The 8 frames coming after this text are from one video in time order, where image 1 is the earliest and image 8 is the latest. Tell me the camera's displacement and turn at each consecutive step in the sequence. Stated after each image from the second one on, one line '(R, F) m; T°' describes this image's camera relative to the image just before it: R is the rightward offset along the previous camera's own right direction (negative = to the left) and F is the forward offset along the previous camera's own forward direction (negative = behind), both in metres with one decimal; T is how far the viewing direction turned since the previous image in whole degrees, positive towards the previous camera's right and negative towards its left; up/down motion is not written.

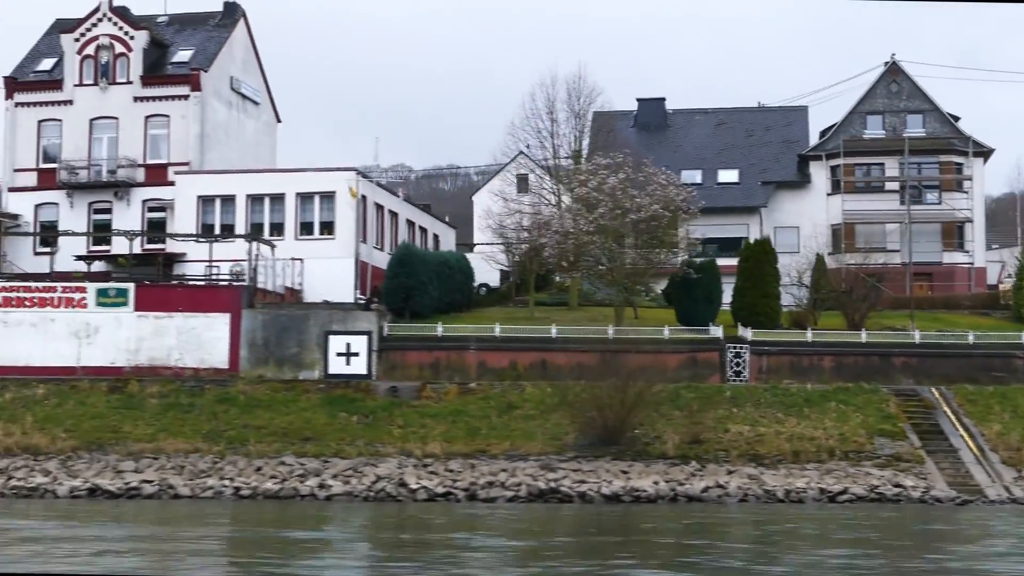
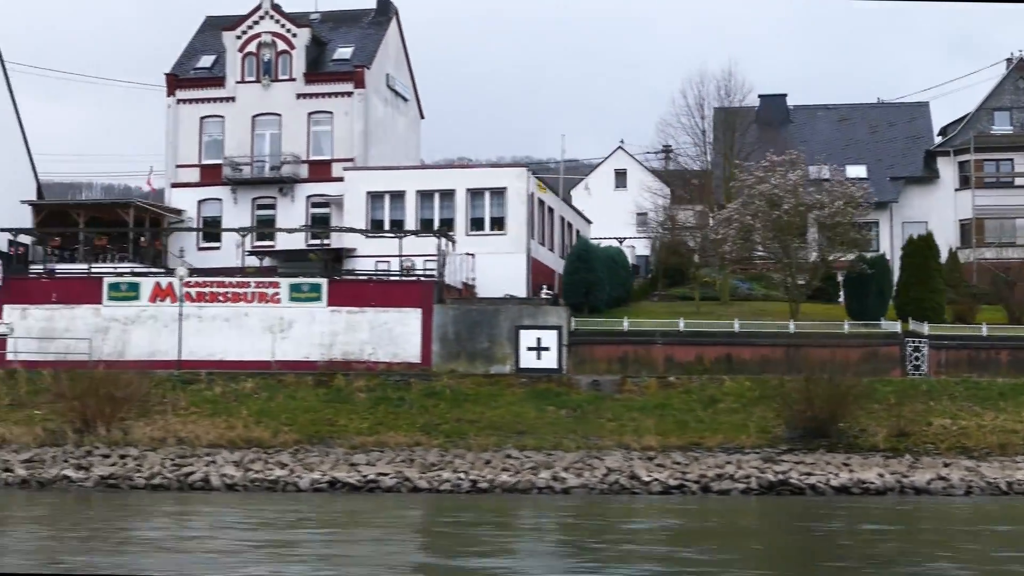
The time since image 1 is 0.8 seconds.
(-3.7, -0.5) m; +1°
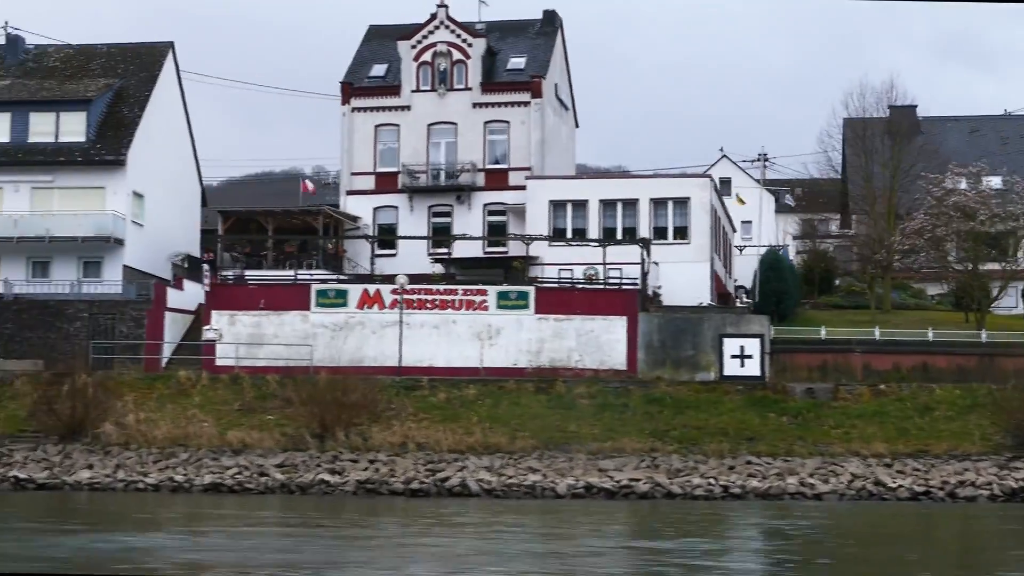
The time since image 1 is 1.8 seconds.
(-4.2, -0.5) m; +1°
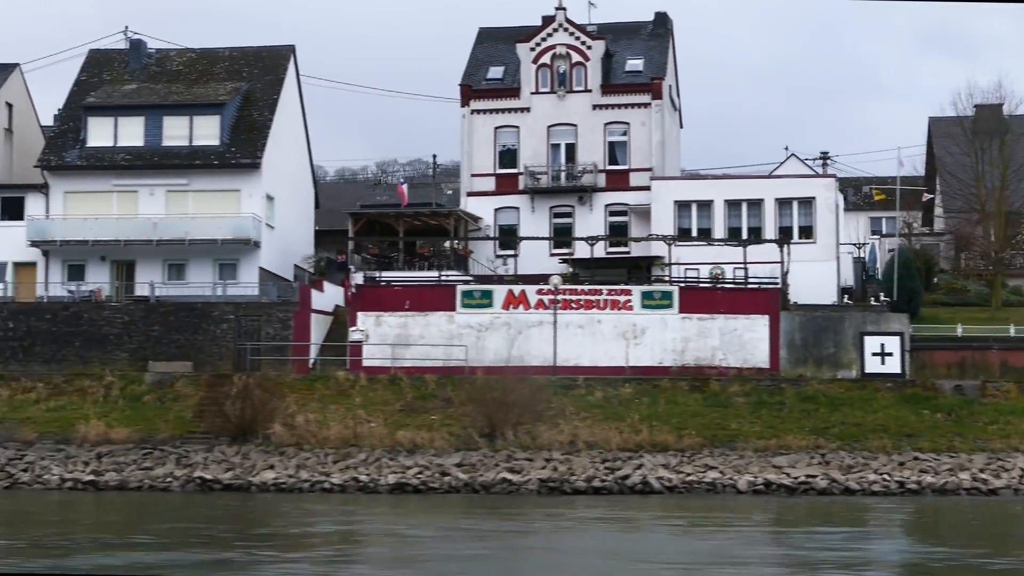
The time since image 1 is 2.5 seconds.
(-3.1, -0.4) m; +1°
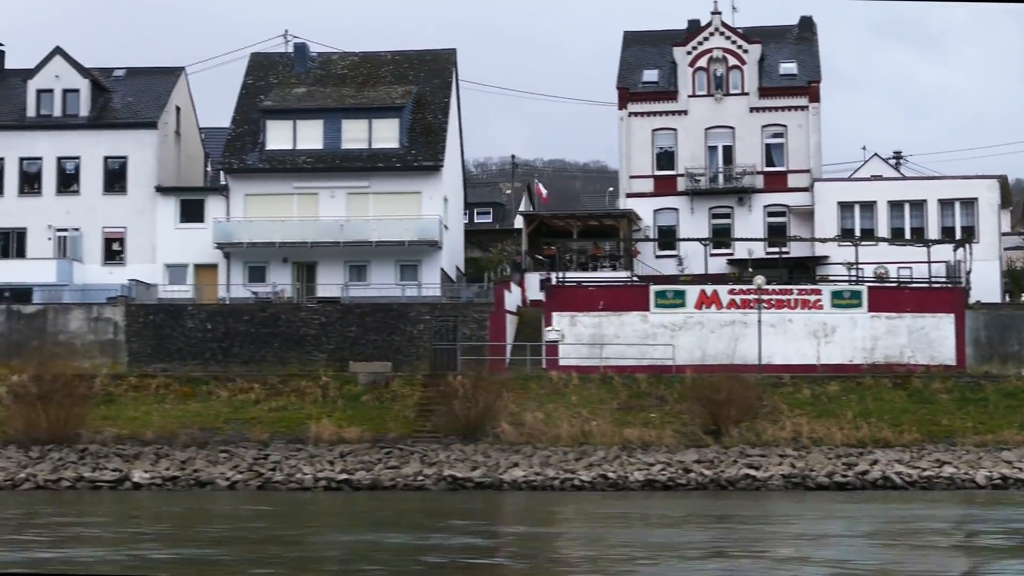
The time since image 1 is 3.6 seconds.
(-4.7, -0.6) m; +2°
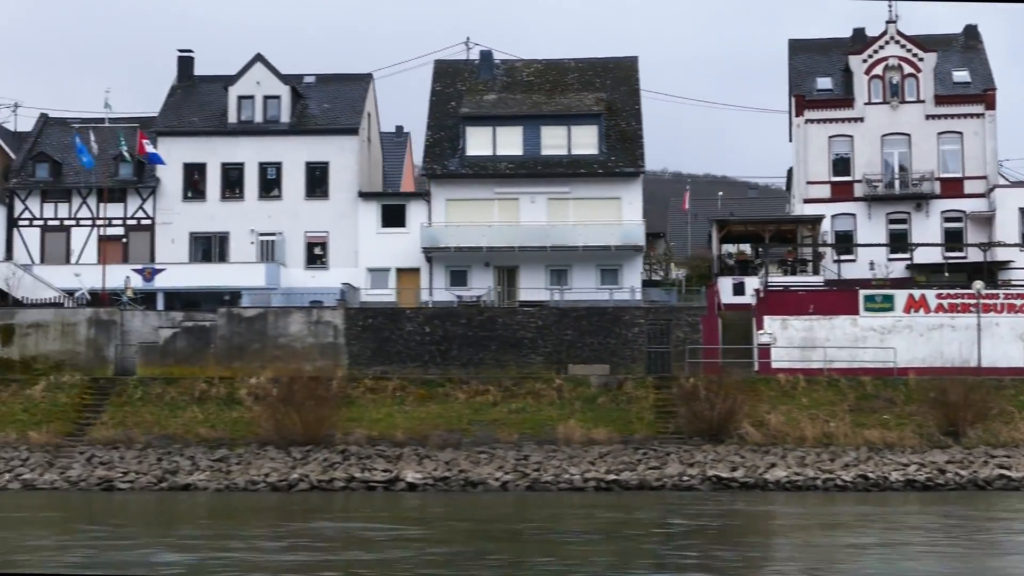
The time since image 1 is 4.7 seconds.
(-4.7, -0.6) m; +1°
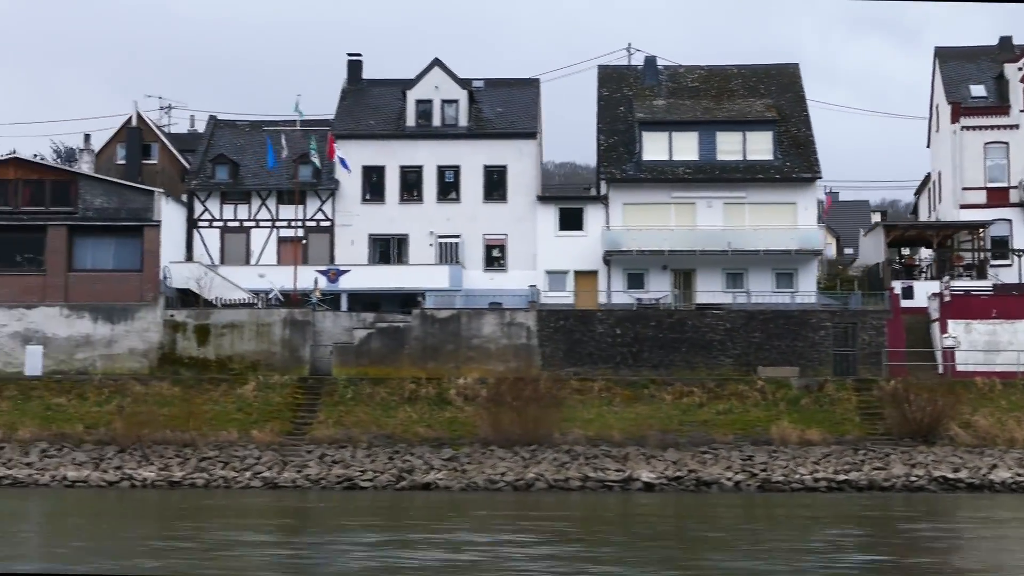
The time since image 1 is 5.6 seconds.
(-4.1, -0.6) m; +1°
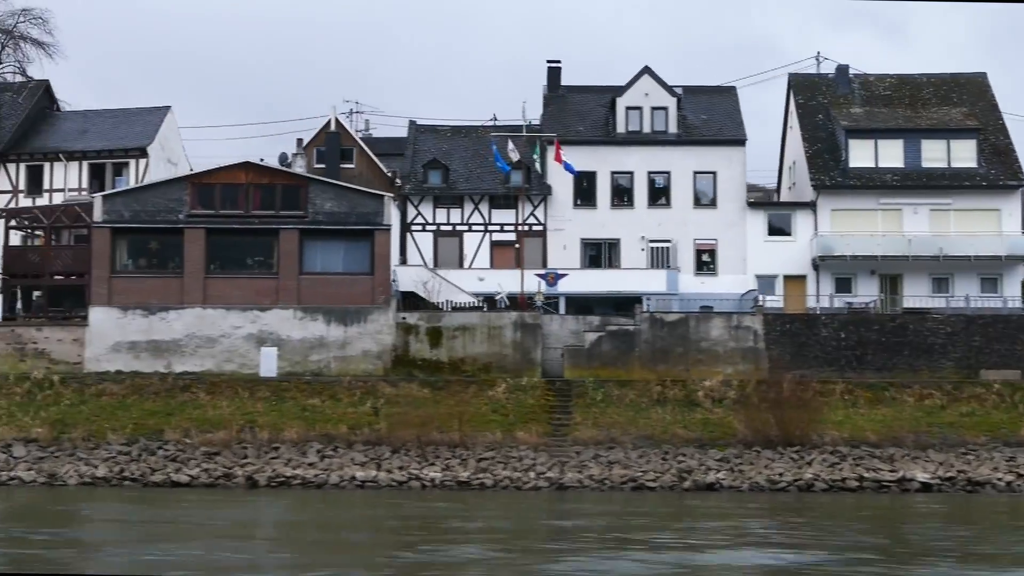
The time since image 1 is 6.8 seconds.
(-5.2, -0.7) m; +1°
